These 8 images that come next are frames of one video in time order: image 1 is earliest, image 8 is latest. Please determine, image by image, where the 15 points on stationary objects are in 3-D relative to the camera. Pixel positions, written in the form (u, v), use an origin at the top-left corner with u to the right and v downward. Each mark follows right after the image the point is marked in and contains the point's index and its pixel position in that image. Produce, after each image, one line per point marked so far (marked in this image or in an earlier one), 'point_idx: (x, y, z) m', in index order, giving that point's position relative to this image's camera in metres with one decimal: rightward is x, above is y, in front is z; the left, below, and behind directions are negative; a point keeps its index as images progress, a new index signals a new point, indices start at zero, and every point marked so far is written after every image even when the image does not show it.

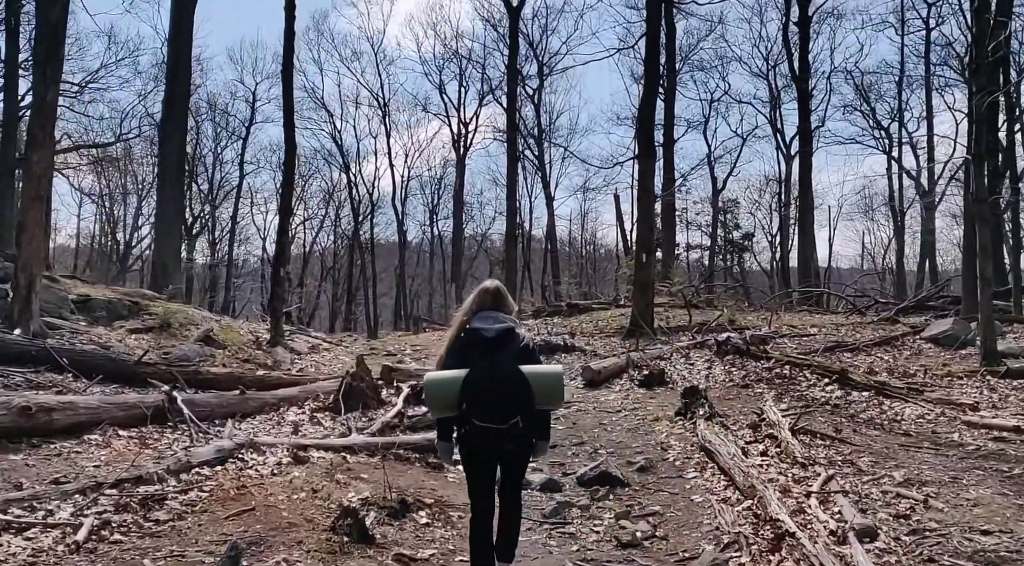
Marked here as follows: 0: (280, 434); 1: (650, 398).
0: (-2.5, -1.7, +9.0) m
1: (+2.1, -1.8, +12.9) m
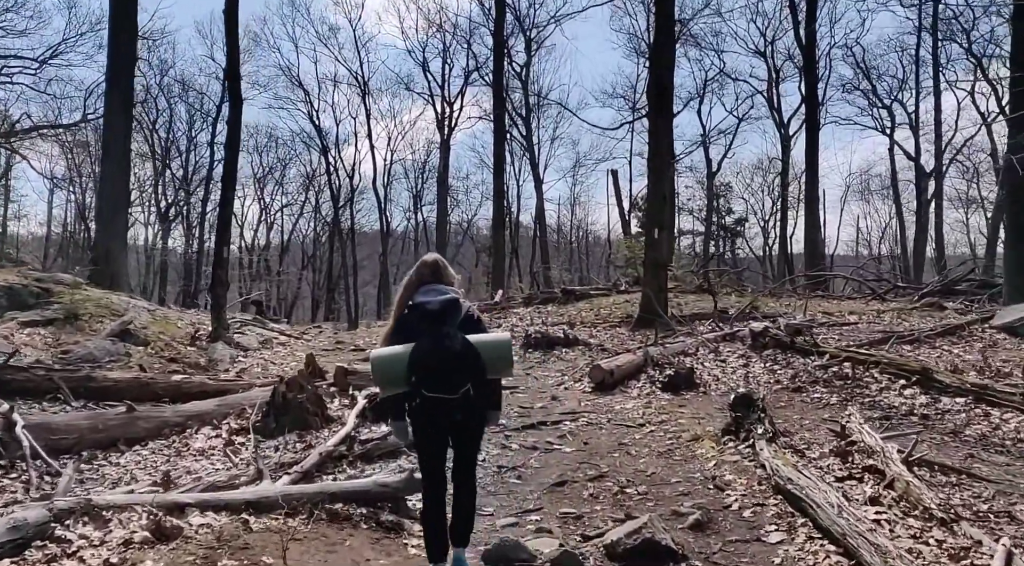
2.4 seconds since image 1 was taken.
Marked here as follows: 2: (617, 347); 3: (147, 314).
0: (-2.5, -1.4, +6.2) m
1: (+2.0, -1.5, +10.1) m
2: (+1.7, -1.0, +13.8) m
3: (-6.5, -0.6, +15.2) m
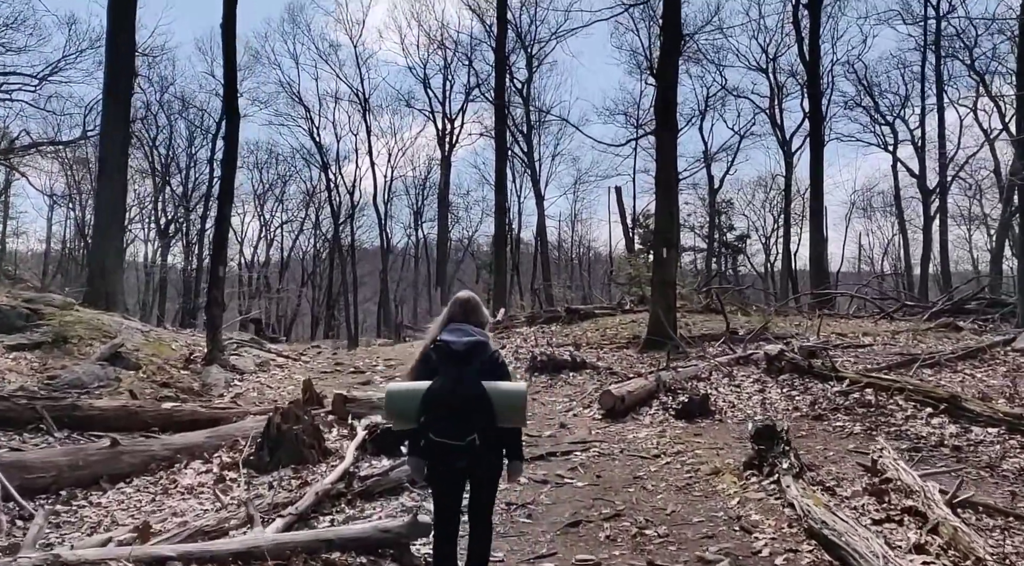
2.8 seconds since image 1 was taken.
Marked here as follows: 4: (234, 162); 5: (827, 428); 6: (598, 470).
0: (-2.5, -1.6, +5.7) m
1: (+2.1, -1.8, +9.6) m
2: (+1.8, -1.4, +13.3) m
3: (-6.5, -0.9, +14.8) m
4: (-4.8, +2.1, +14.6) m
5: (+3.6, -1.6, +9.6) m
6: (+0.9, -1.9, +8.6) m
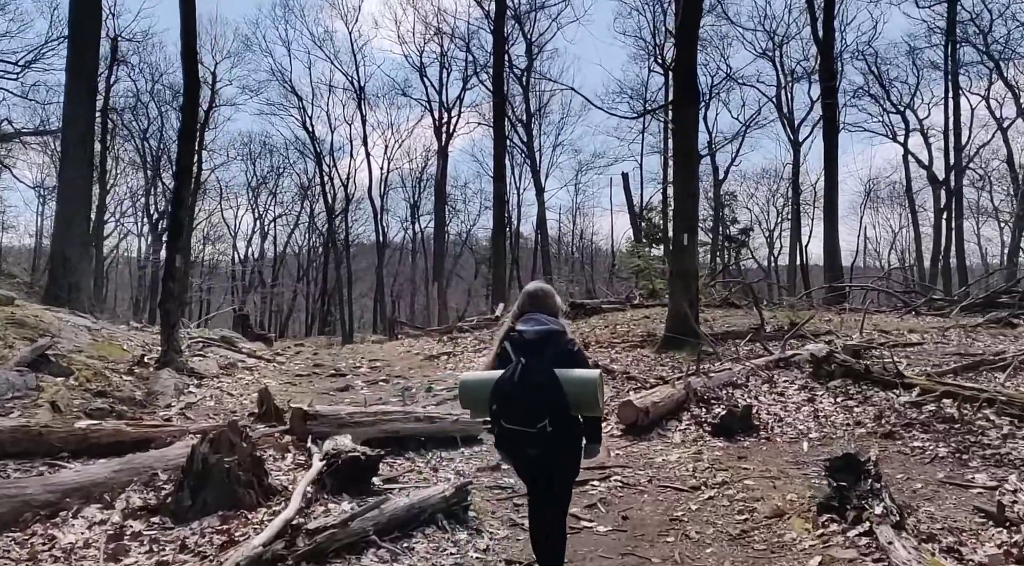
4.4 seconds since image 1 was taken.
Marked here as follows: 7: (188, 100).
0: (-2.4, -1.5, +3.8) m
1: (+2.1, -1.6, +7.8) m
2: (+1.8, -1.2, +11.4) m
3: (-6.4, -0.8, +12.9) m
4: (-4.8, +2.2, +12.7) m
5: (+3.6, -1.5, +7.8) m
6: (+0.9, -1.8, +6.7) m
7: (-4.8, +2.7, +12.7) m
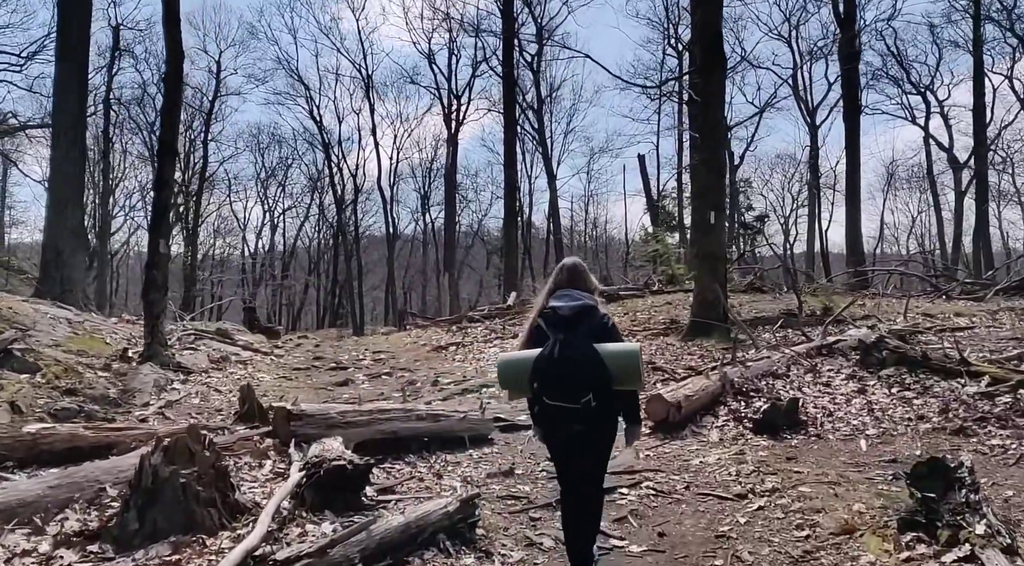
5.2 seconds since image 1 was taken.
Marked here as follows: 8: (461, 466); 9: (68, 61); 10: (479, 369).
0: (-2.4, -1.4, +2.8) m
1: (+2.2, -1.4, +6.7) m
2: (+1.9, -1.0, +10.4) m
3: (-6.3, -0.6, +12.0) m
4: (-4.6, +2.4, +11.7) m
5: (+3.7, -1.3, +6.7) m
6: (+1.0, -1.6, +5.7) m
7: (-4.7, +2.9, +11.7) m
8: (-0.4, -1.5, +7.1) m
9: (-9.2, +4.6, +17.5) m
10: (-0.4, -1.2, +11.6) m
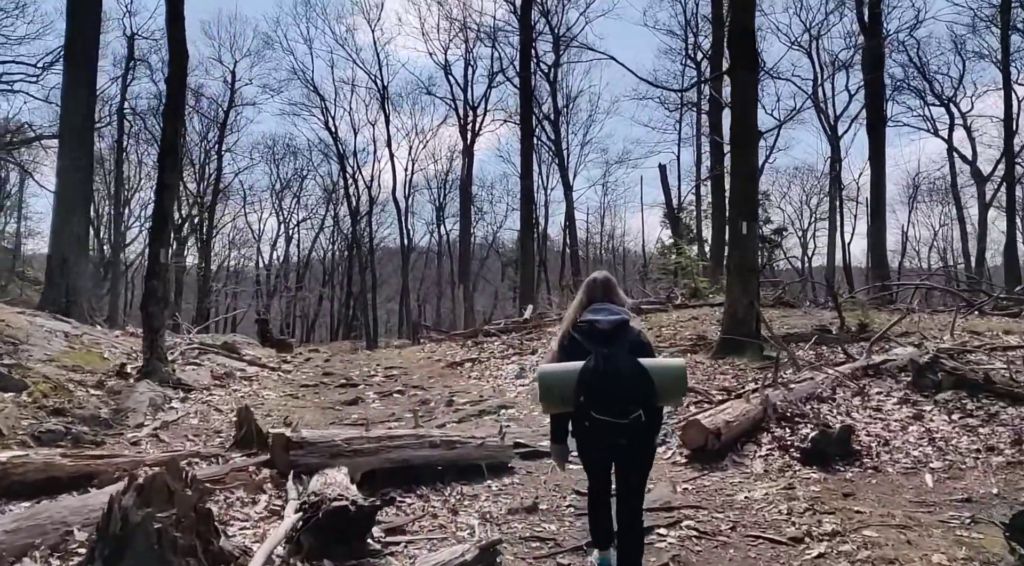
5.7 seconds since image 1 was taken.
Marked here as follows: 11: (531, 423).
0: (-2.3, -1.5, +2.2) m
1: (+2.4, -1.6, +6.0) m
2: (+2.2, -1.2, +9.6) m
3: (-6.0, -0.8, +11.4) m
4: (-4.4, +2.2, +11.1) m
5: (+3.9, -1.4, +5.9) m
6: (+1.1, -1.7, +4.9) m
7: (-4.4, +2.7, +11.1) m
8: (-0.2, -1.6, +6.4) m
9: (-8.8, +4.4, +17.0) m
10: (-0.2, -1.3, +10.9) m
11: (+0.2, -1.5, +8.9) m
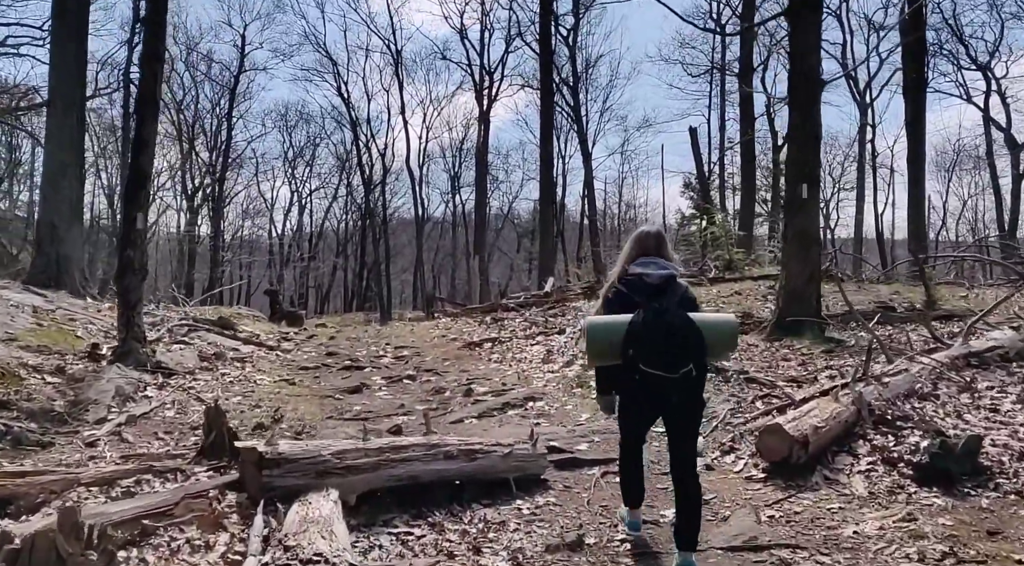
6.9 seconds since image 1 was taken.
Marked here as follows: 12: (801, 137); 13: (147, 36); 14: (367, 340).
0: (-2.1, -1.4, +0.8) m
1: (+2.6, -1.4, +4.5) m
2: (+2.5, -0.9, +8.1) m
3: (-5.7, -0.4, +10.0) m
4: (-4.0, +2.6, +9.7) m
5: (+4.1, -1.3, +4.4) m
6: (+1.3, -1.6, +3.5) m
7: (-4.1, +3.1, +9.6) m
8: (0.0, -1.5, +5.0) m
9: (-8.4, +4.9, +15.6) m
10: (+0.1, -1.0, +9.4) m
11: (+0.5, -1.2, +7.4) m
12: (+3.6, +1.8, +10.5) m
13: (-4.1, +2.8, +9.6) m
14: (-2.4, -1.0, +14.3) m
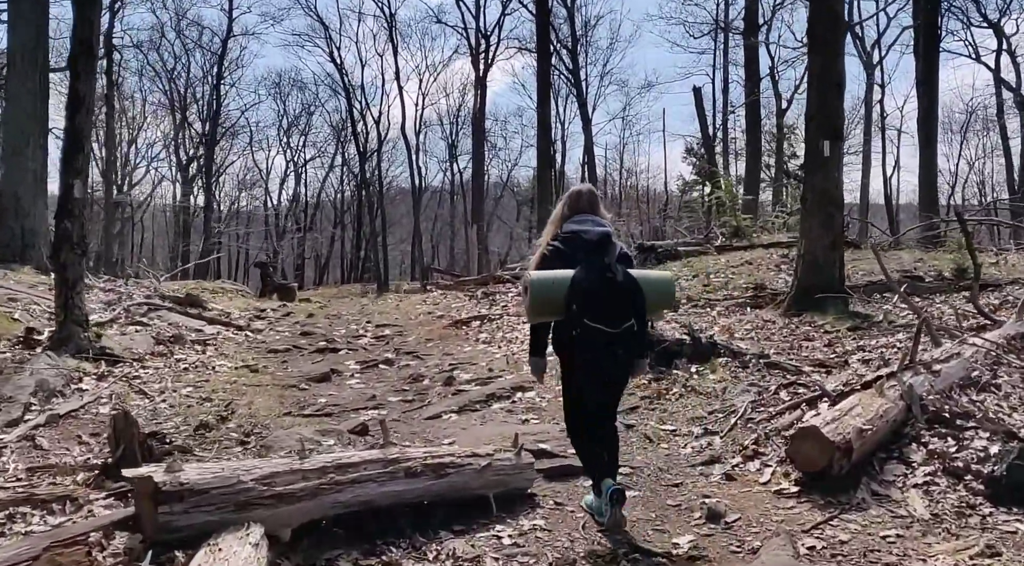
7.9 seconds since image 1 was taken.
0: (-2.2, -1.5, -0.3) m
1: (+2.5, -1.3, +3.5) m
2: (+2.3, -0.6, +7.1) m
3: (-5.8, -0.2, +8.9) m
4: (-4.2, +2.8, +8.5) m
5: (+4.0, -1.1, +3.4) m
6: (+1.2, -1.5, +2.5) m
7: (-4.2, +3.3, +8.4) m
8: (-0.1, -1.4, +4.0) m
9: (-8.6, +5.3, +14.3) m
10: (0.0, -0.7, +8.4) m
11: (+0.3, -1.0, +6.4) m
12: (+3.5, +2.2, +9.3) m
13: (-4.3, +3.1, +8.4) m
14: (-2.5, -0.5, +13.3) m
